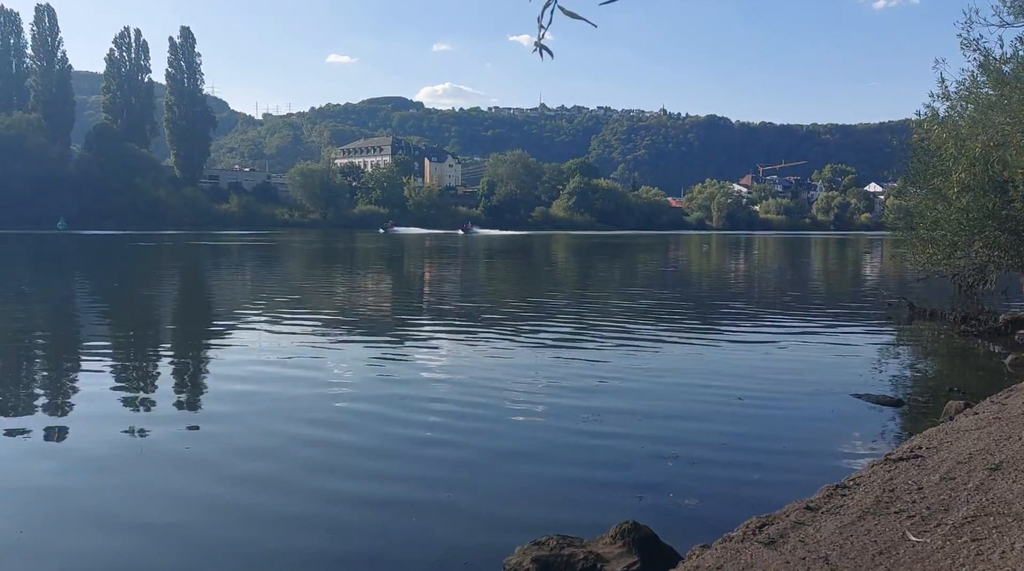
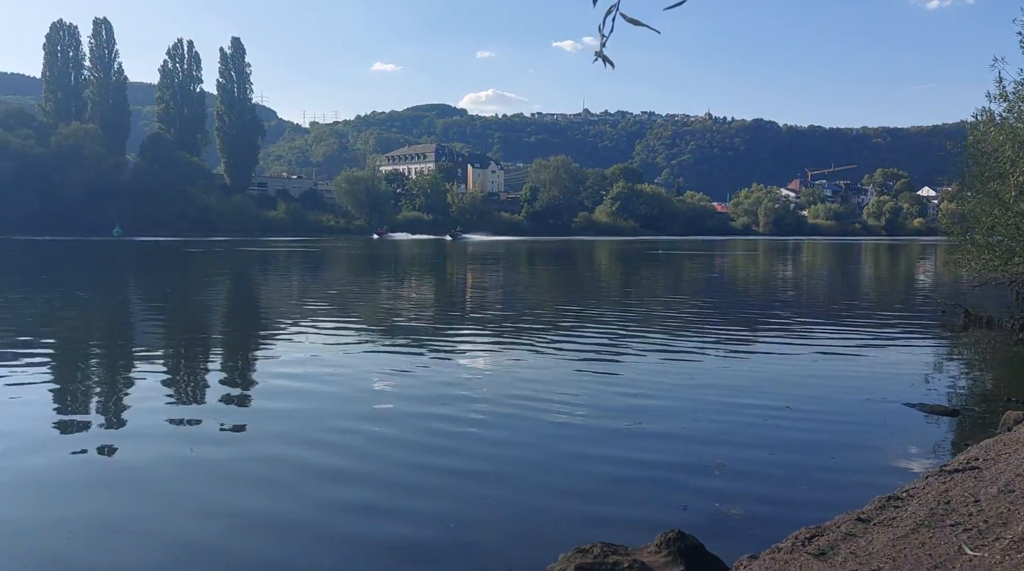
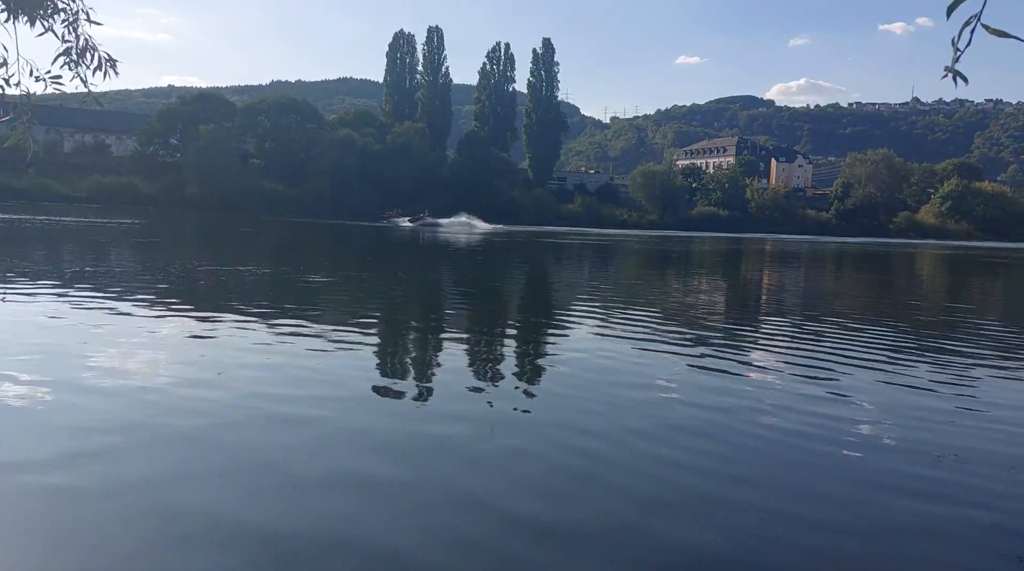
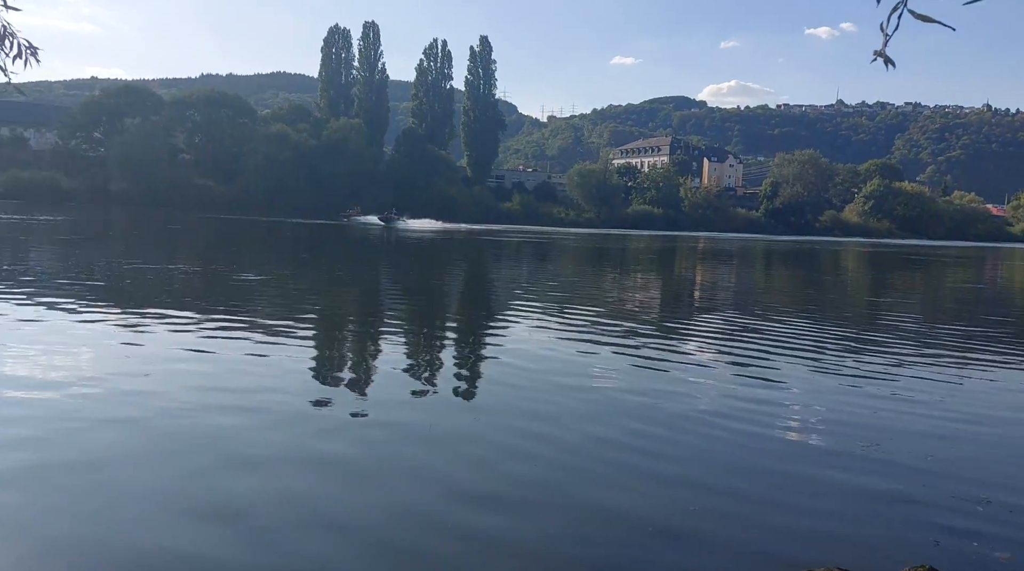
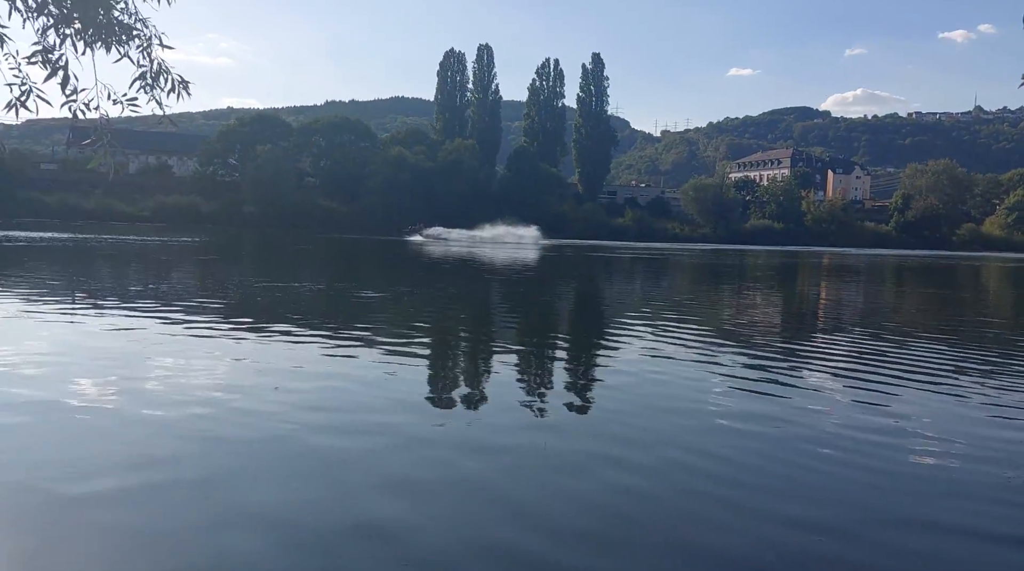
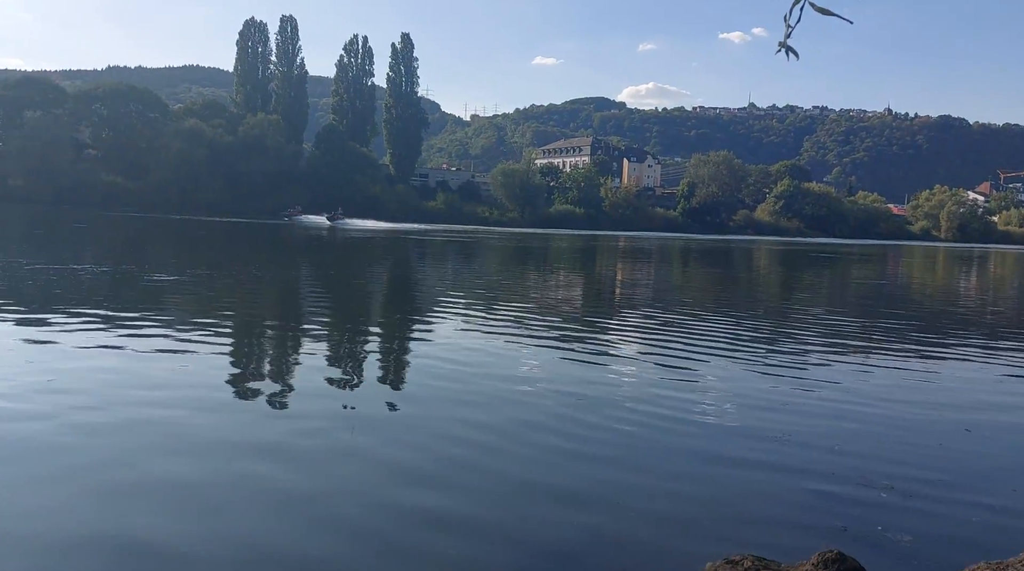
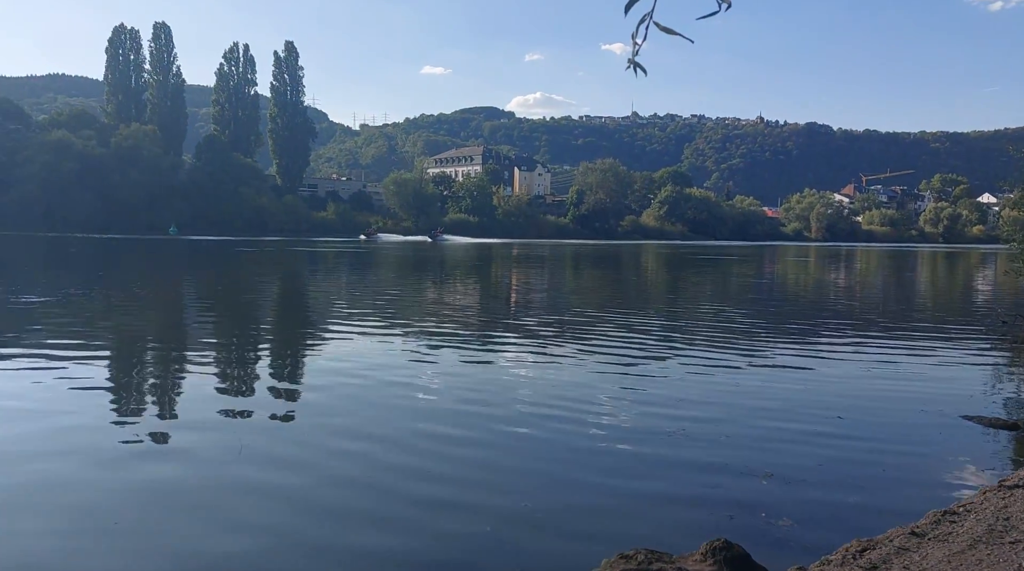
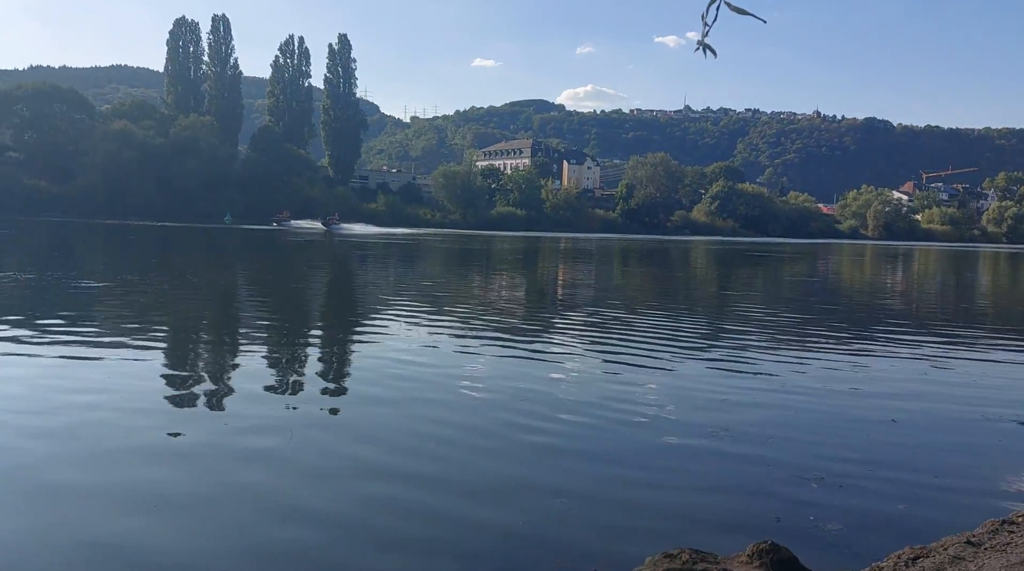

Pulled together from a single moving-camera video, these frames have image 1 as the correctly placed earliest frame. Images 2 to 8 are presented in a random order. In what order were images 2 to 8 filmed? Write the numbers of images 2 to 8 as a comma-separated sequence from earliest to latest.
2, 7, 8, 6, 4, 3, 5
